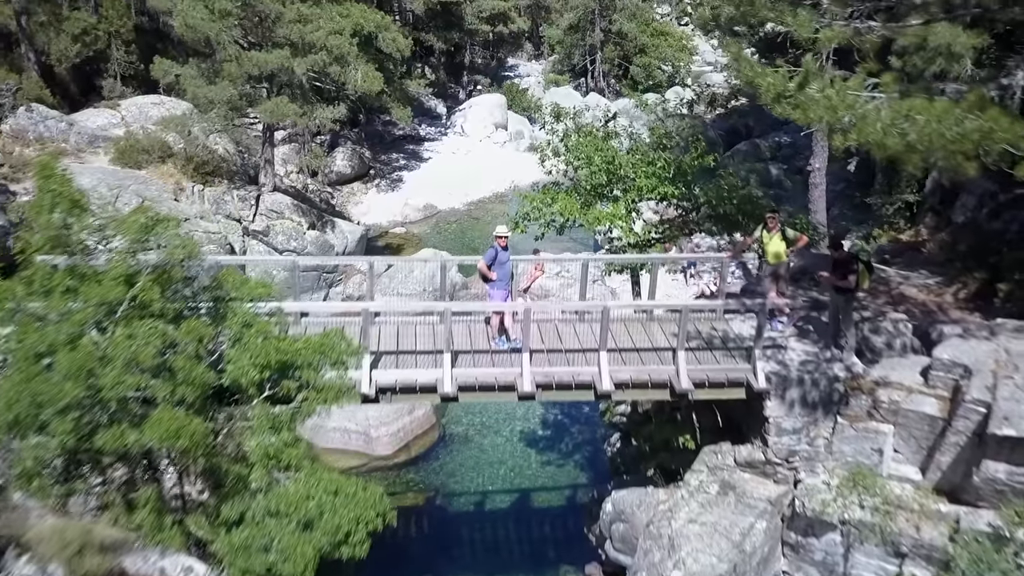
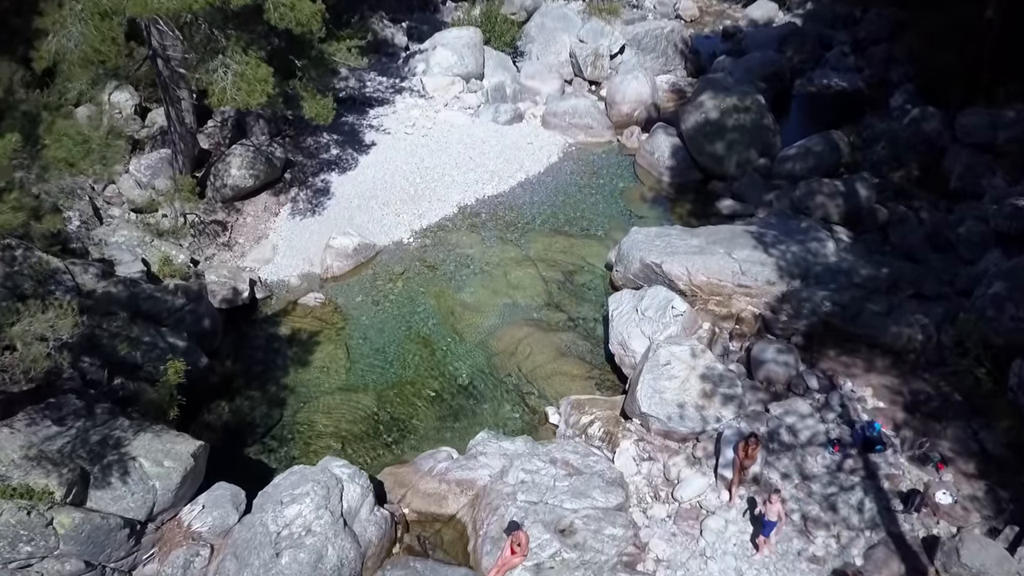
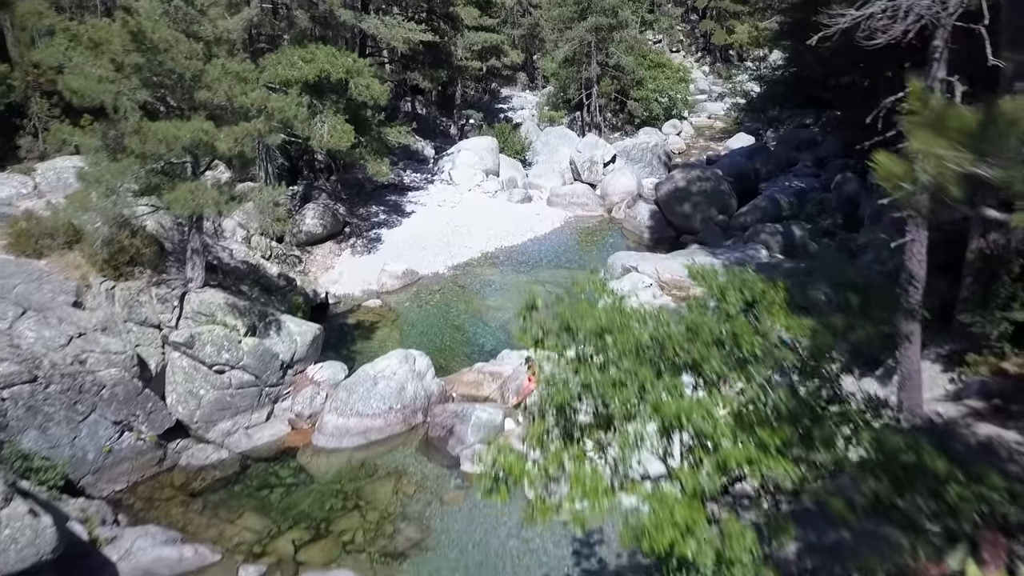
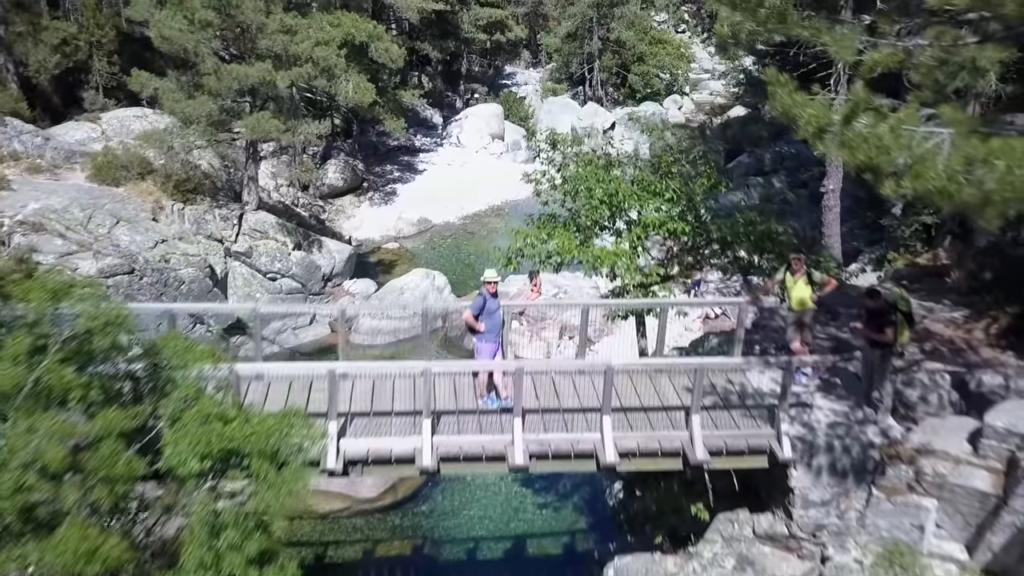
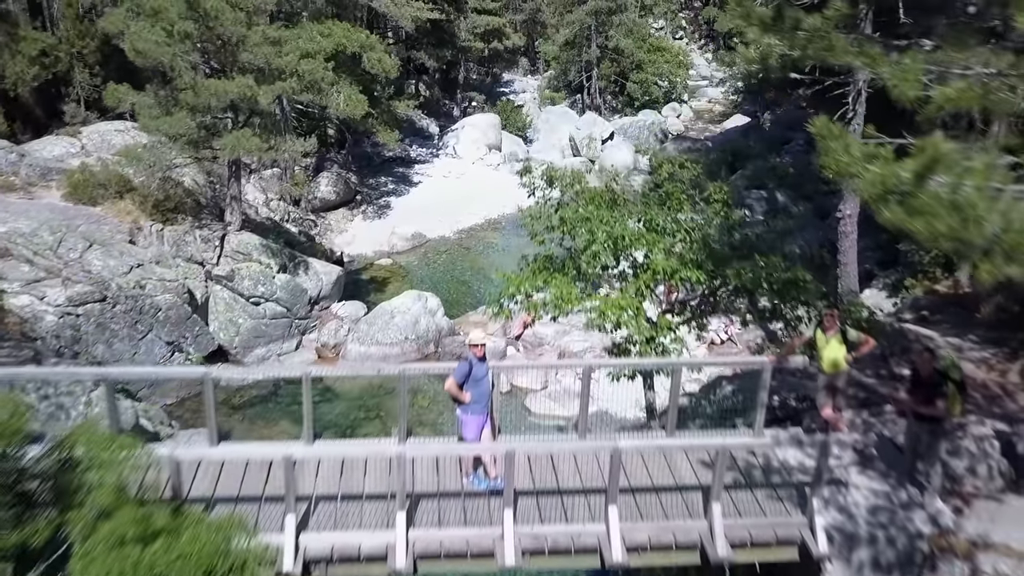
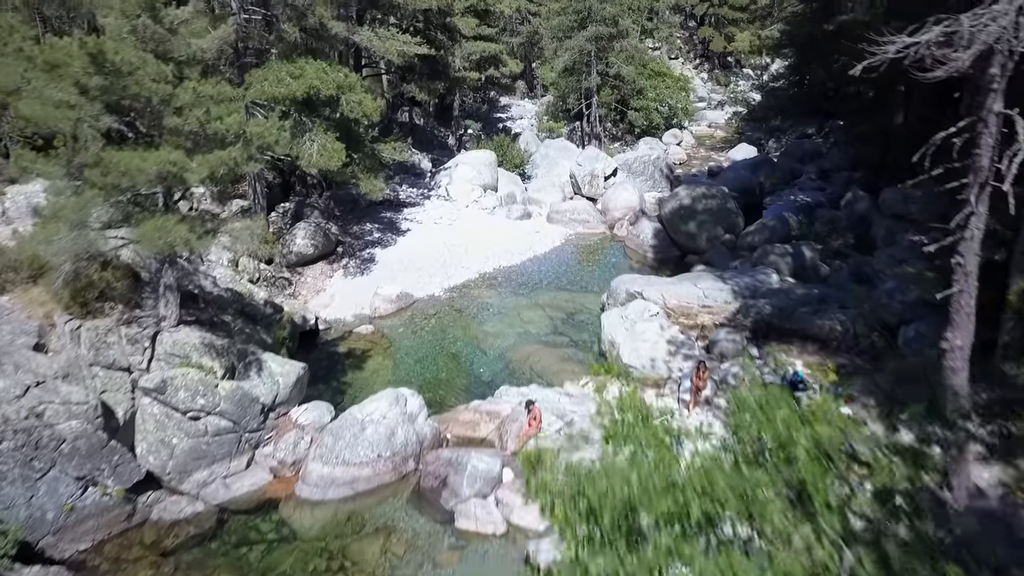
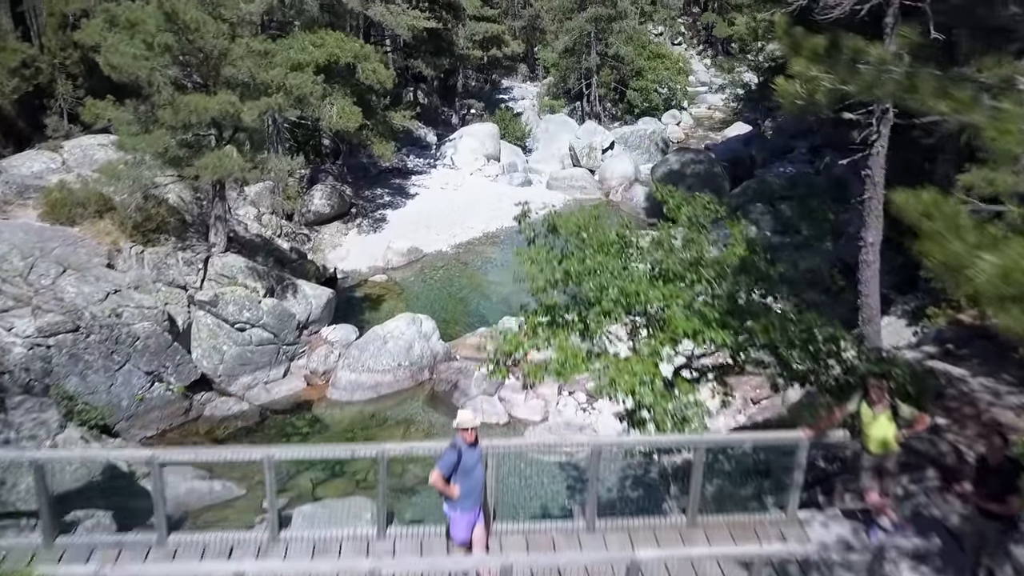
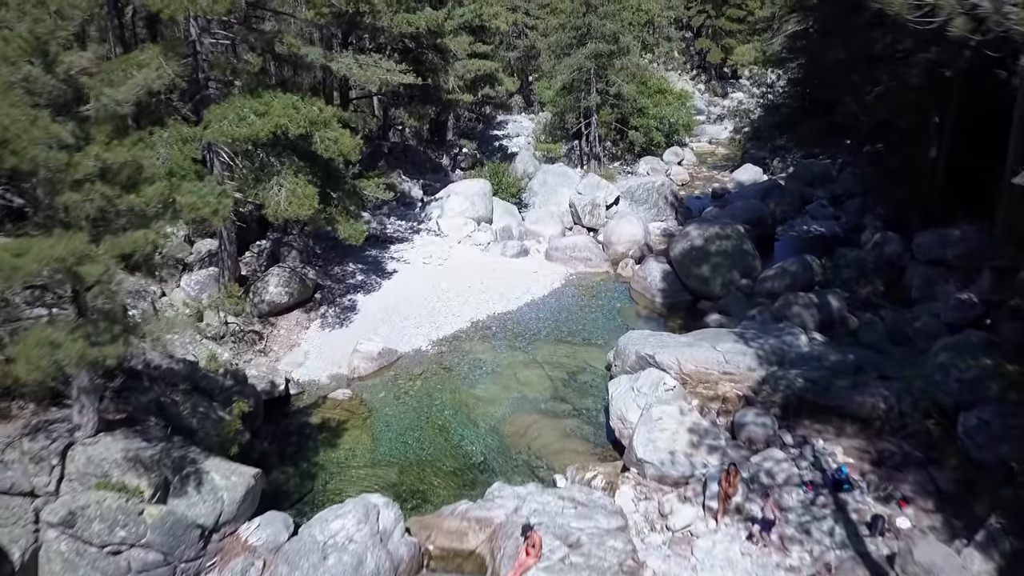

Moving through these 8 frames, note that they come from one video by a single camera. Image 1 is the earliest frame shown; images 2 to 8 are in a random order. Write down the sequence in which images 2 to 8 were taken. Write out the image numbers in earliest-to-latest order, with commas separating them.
4, 5, 7, 3, 6, 8, 2
